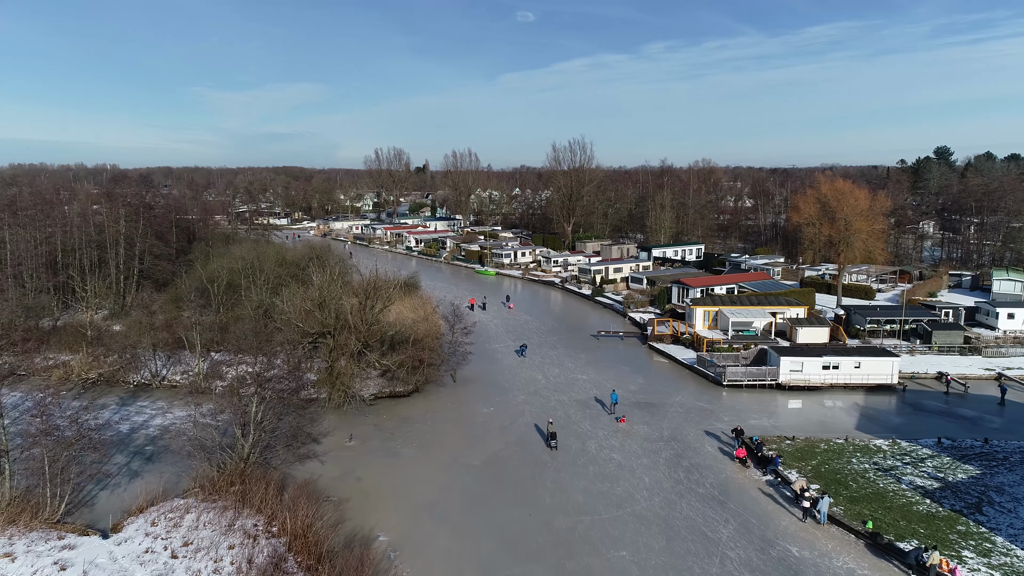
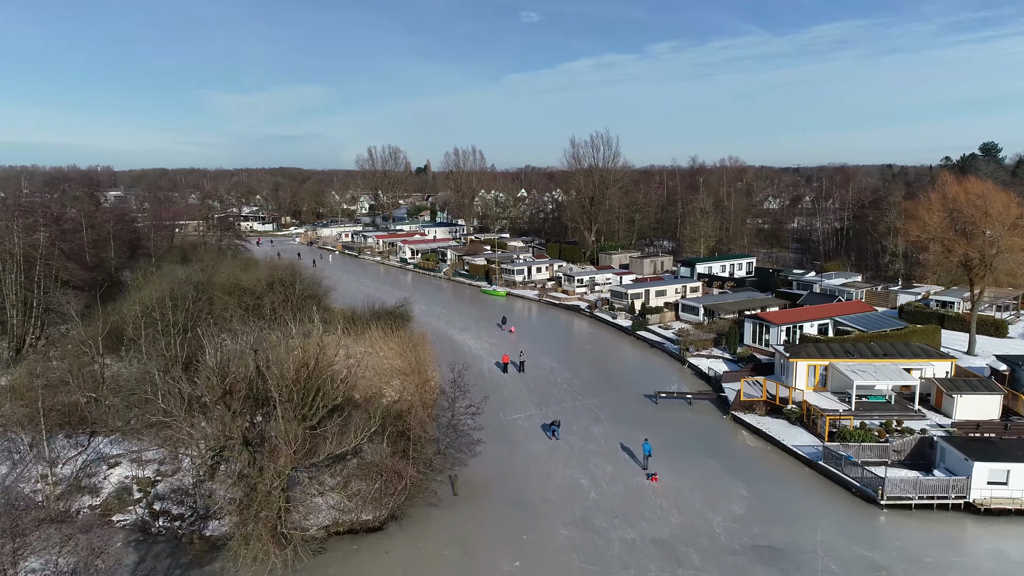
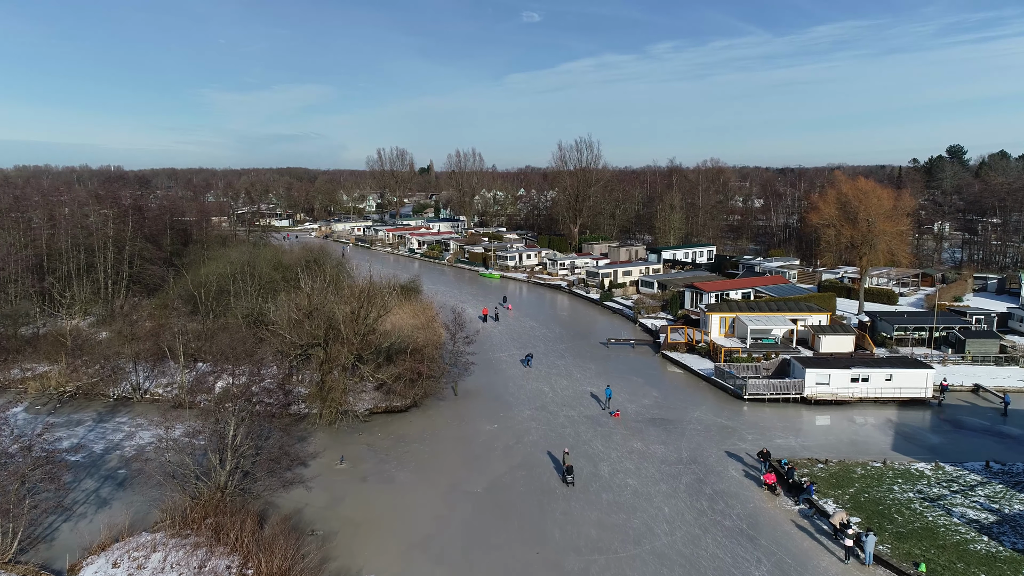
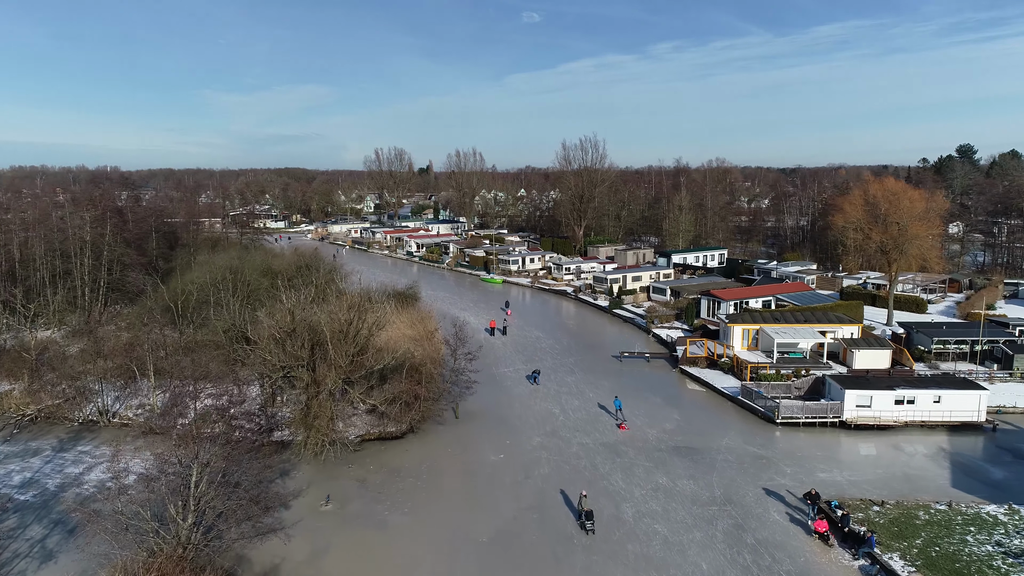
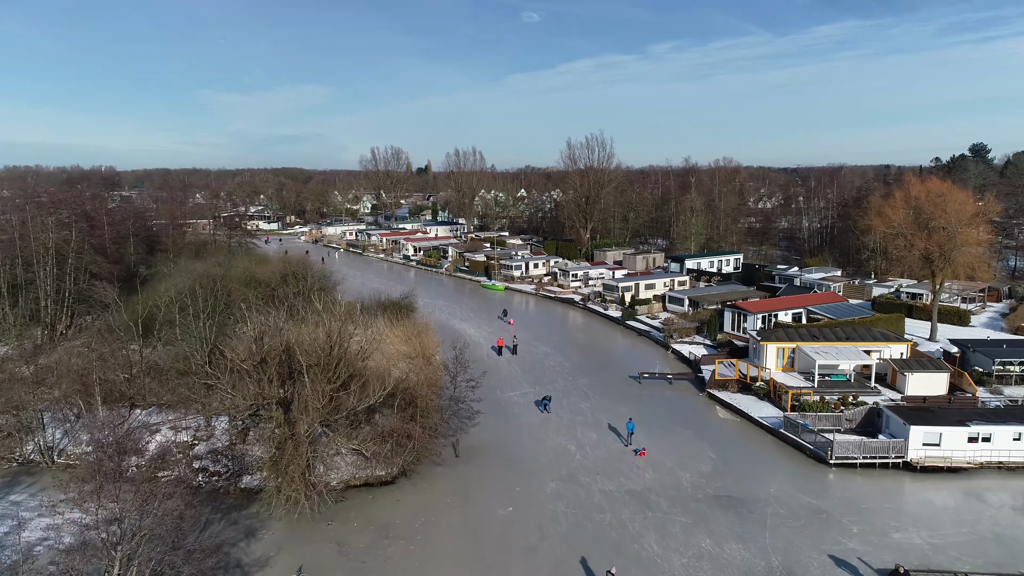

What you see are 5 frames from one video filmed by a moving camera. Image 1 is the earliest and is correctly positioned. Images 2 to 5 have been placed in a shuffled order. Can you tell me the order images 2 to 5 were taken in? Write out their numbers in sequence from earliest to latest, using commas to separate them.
3, 4, 5, 2
